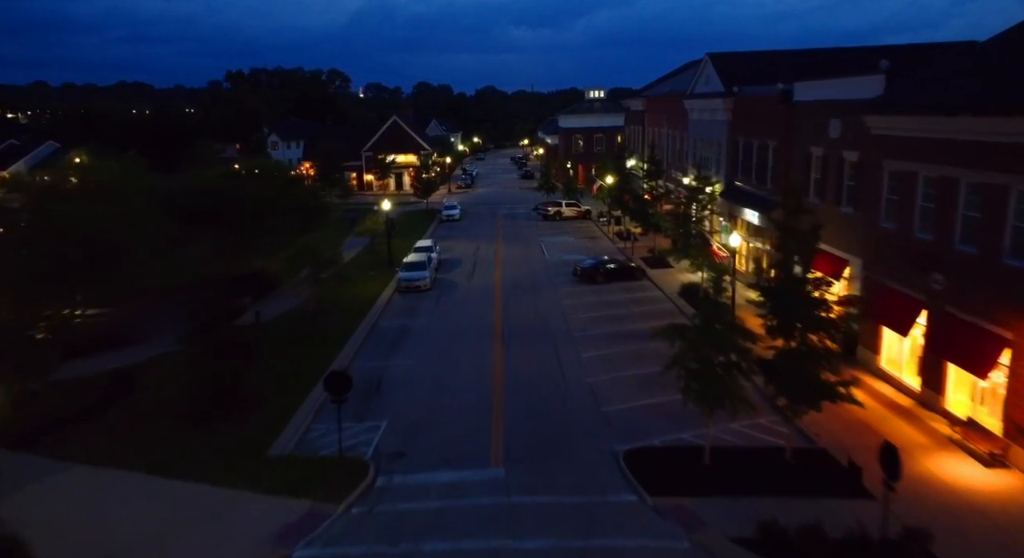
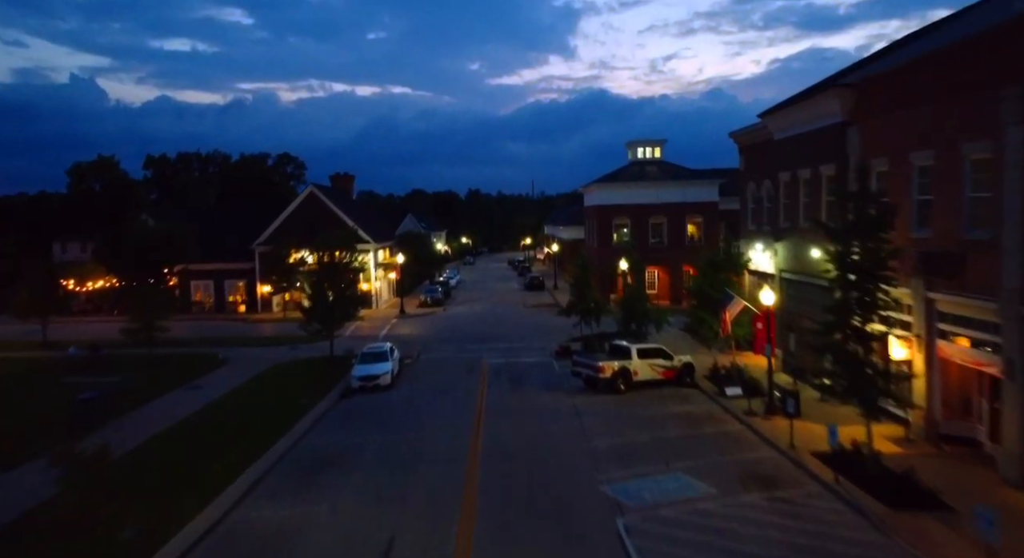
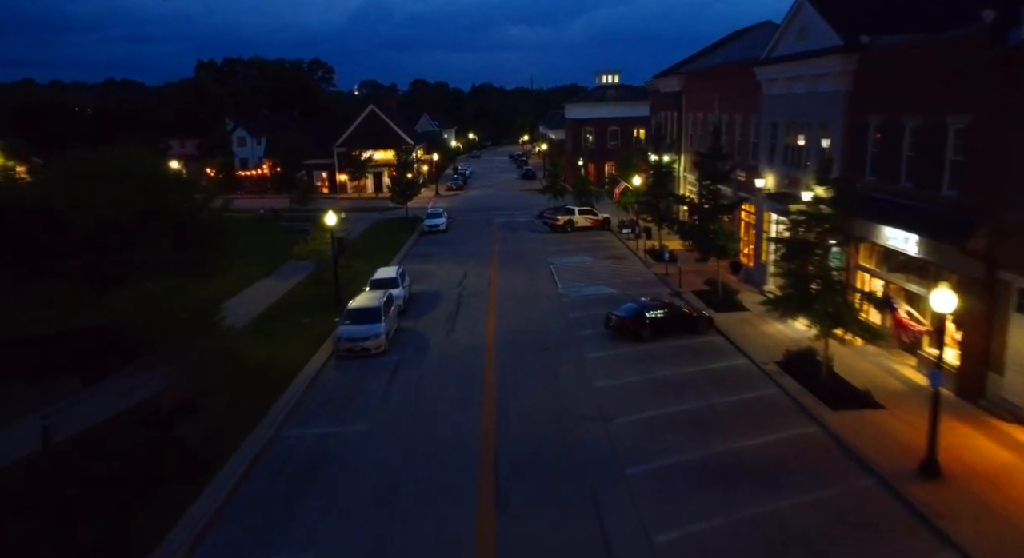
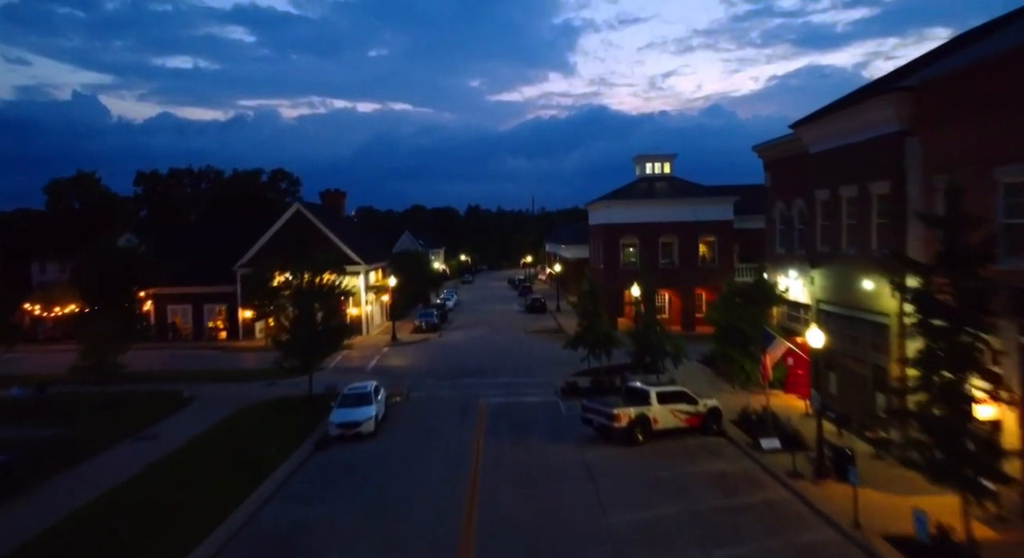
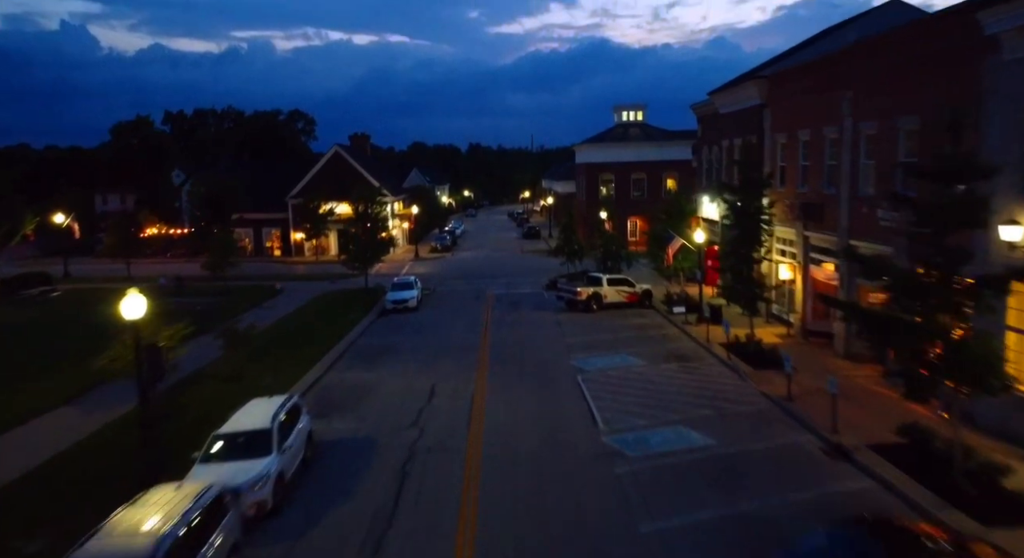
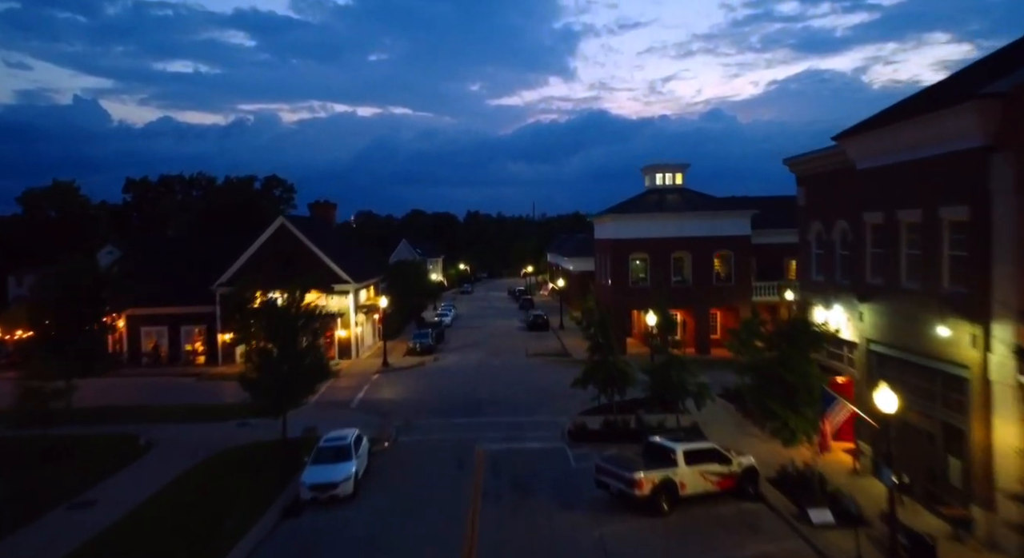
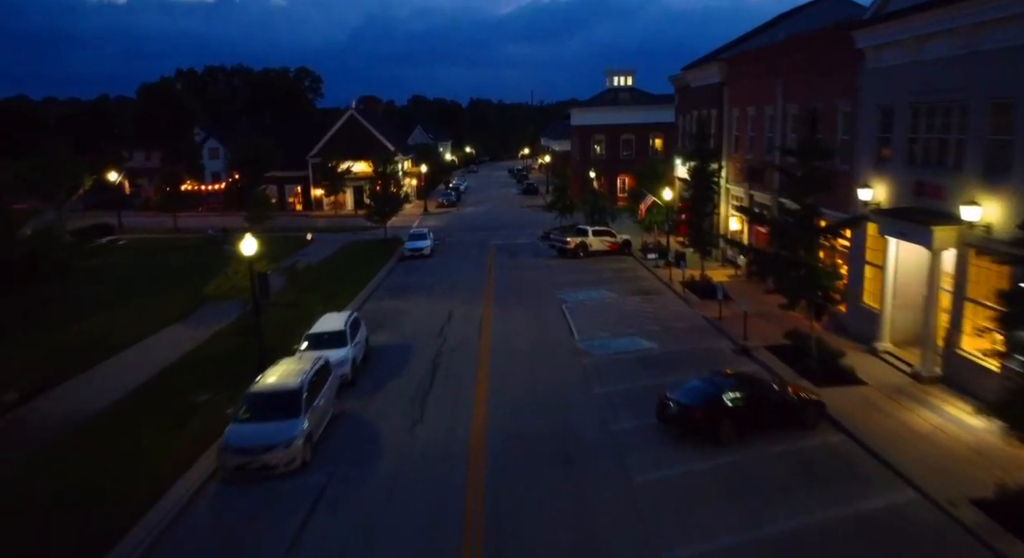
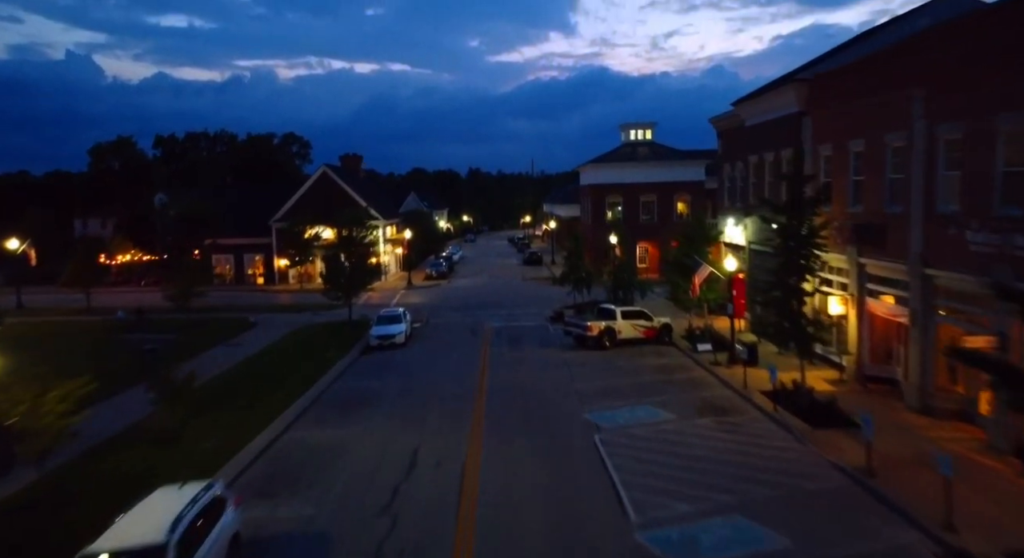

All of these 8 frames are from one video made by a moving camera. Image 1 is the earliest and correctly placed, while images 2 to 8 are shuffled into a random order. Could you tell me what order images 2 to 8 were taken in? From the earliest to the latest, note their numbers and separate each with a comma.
3, 7, 5, 8, 2, 4, 6
